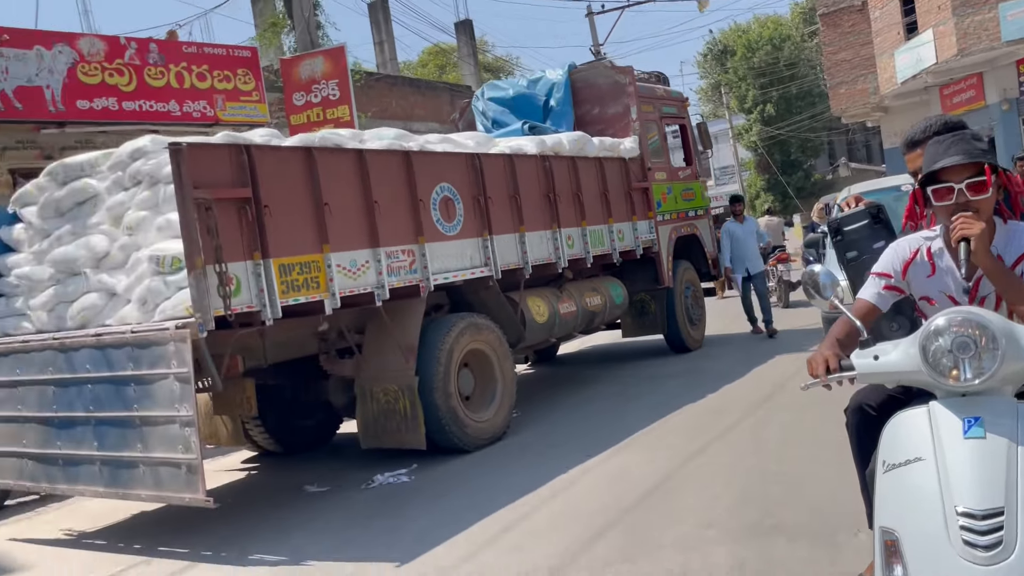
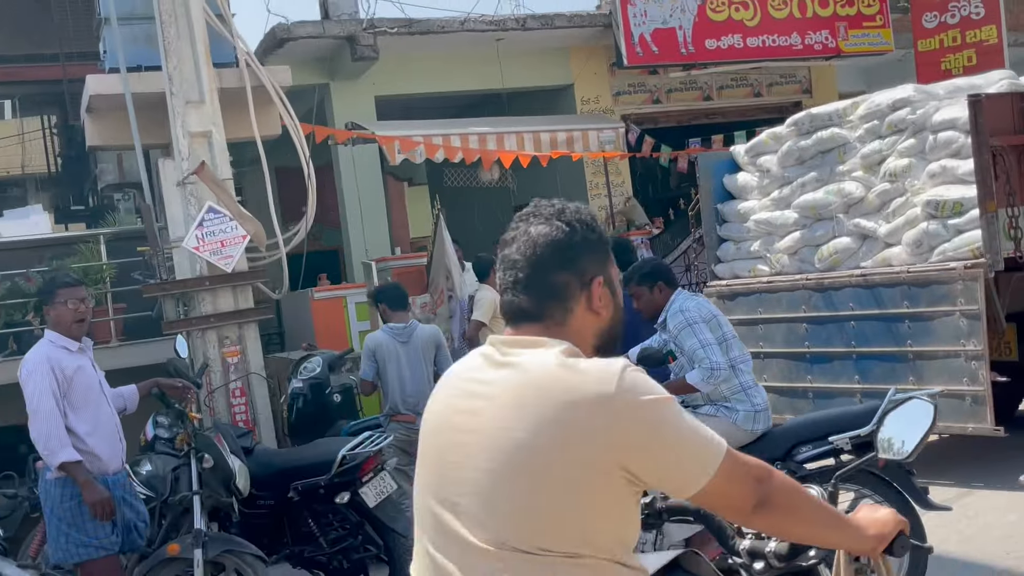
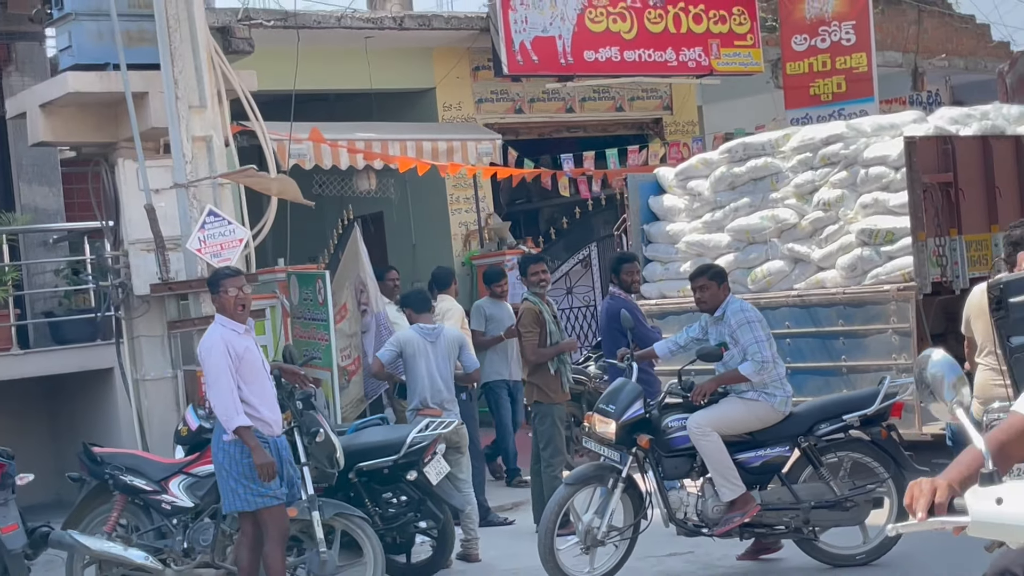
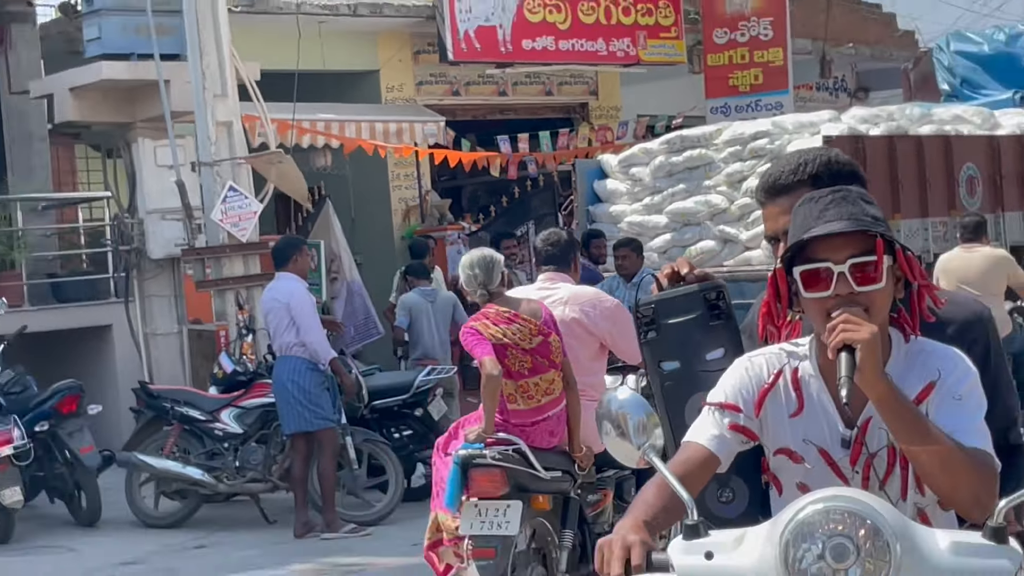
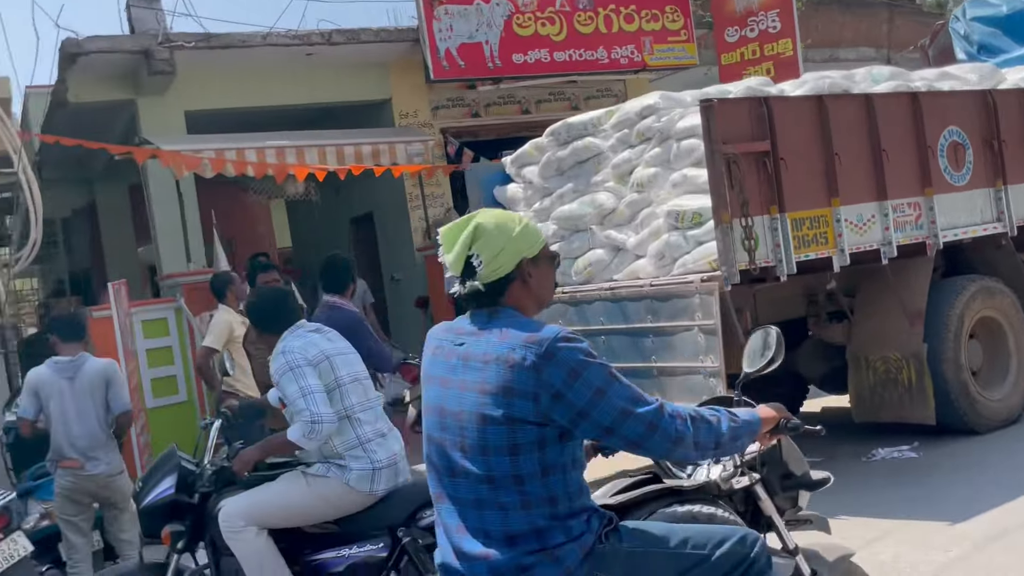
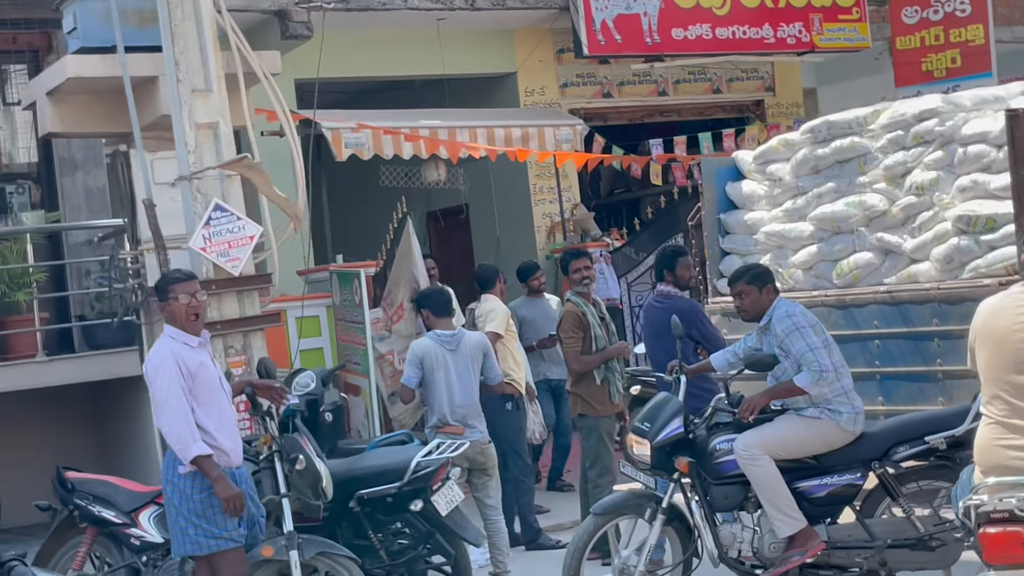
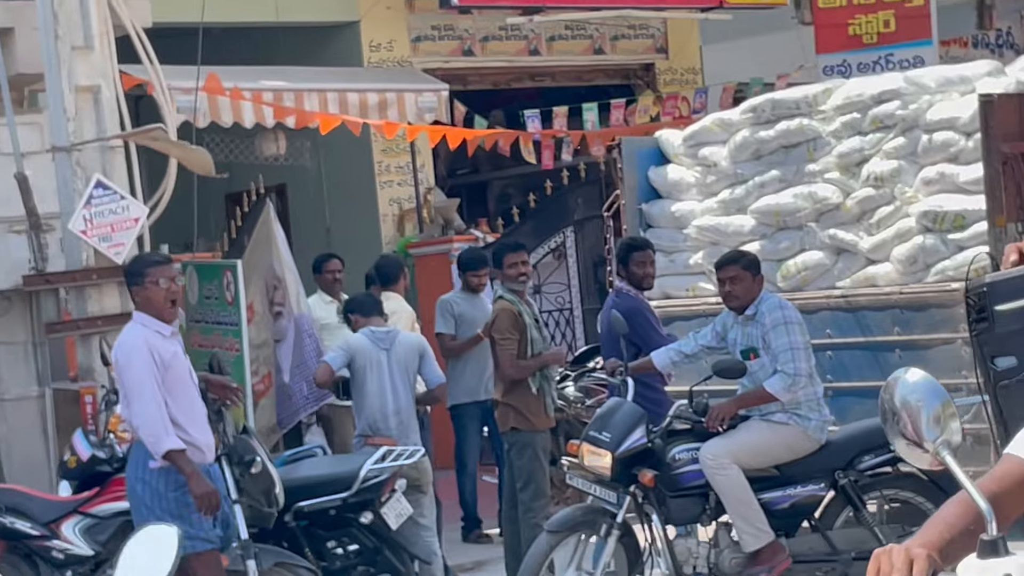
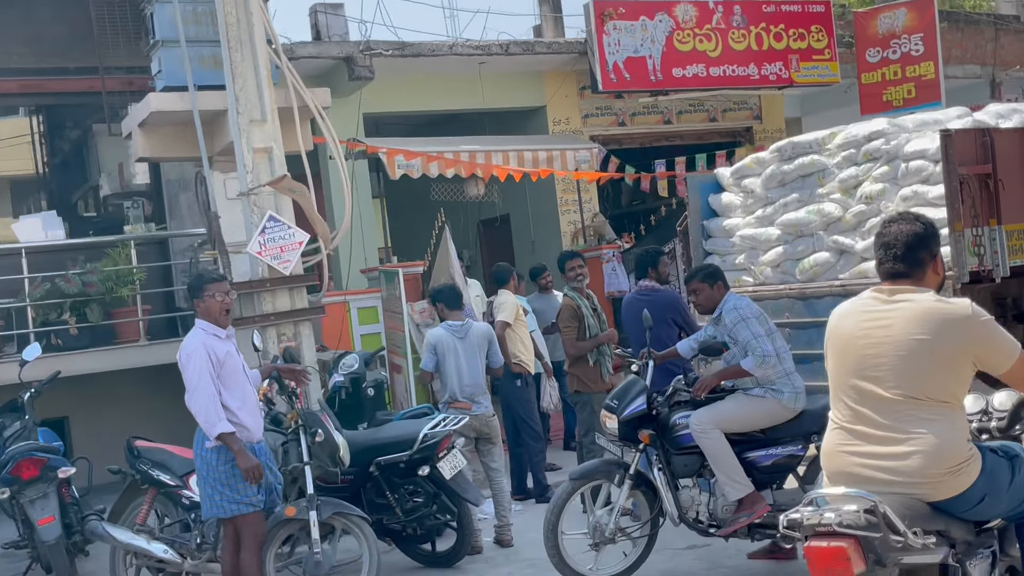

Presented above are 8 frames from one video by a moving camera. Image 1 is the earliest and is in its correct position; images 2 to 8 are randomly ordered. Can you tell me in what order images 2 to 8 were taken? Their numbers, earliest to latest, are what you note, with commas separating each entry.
5, 2, 8, 6, 3, 7, 4
